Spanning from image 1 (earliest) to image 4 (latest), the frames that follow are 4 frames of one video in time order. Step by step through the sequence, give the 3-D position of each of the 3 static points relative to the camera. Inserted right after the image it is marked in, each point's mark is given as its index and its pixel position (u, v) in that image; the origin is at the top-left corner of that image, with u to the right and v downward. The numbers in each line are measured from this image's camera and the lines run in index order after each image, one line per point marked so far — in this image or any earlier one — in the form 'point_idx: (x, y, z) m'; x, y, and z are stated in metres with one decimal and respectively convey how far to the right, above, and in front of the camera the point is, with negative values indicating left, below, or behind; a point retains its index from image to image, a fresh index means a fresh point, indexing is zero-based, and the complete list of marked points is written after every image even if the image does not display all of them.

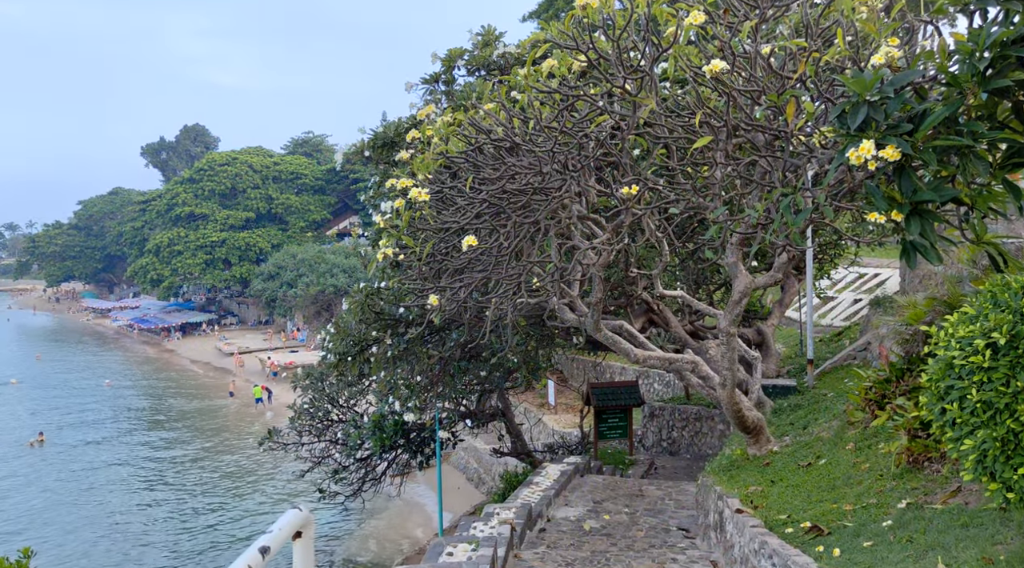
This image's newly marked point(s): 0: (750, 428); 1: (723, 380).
0: (+2.7, -1.7, +8.8) m
1: (+2.4, -1.1, +8.6) m
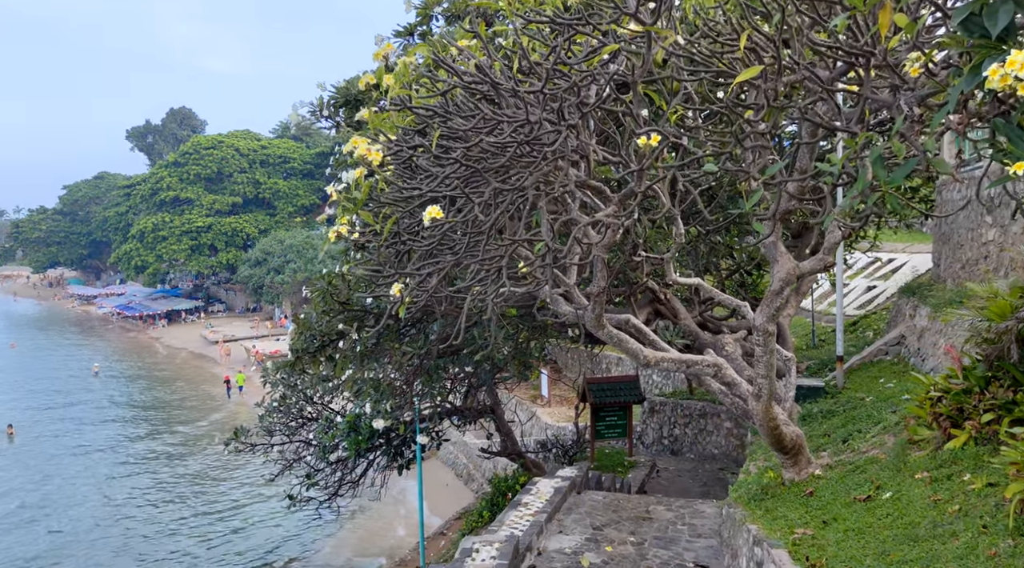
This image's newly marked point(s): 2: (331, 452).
0: (+2.6, -1.5, +7.2) m
1: (+2.2, -1.0, +6.9) m
2: (-3.5, -3.3, +14.9) m
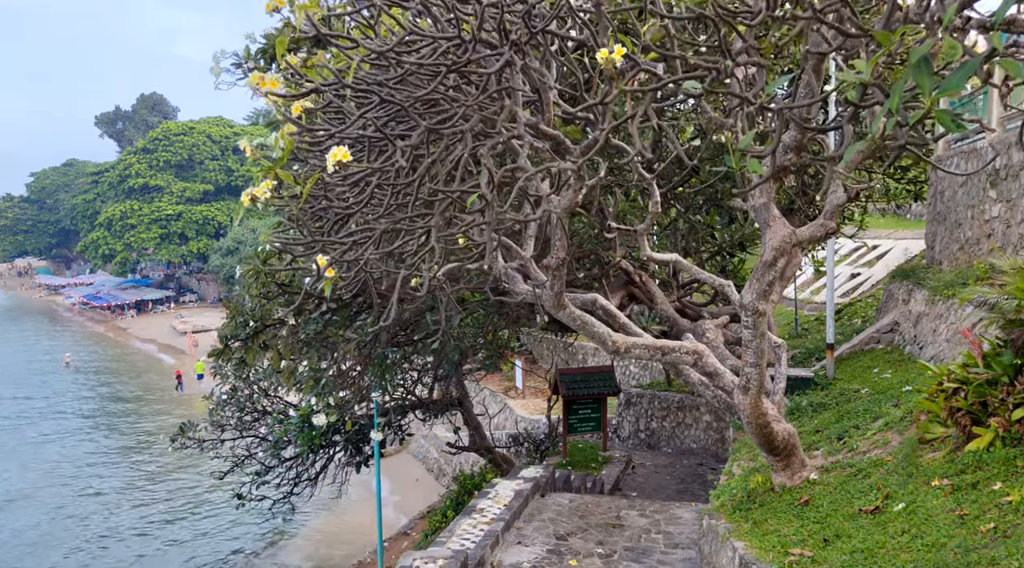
0: (+2.1, -1.3, +6.1) m
1: (+1.8, -0.7, +5.9) m
2: (-4.2, -3.0, +13.7) m
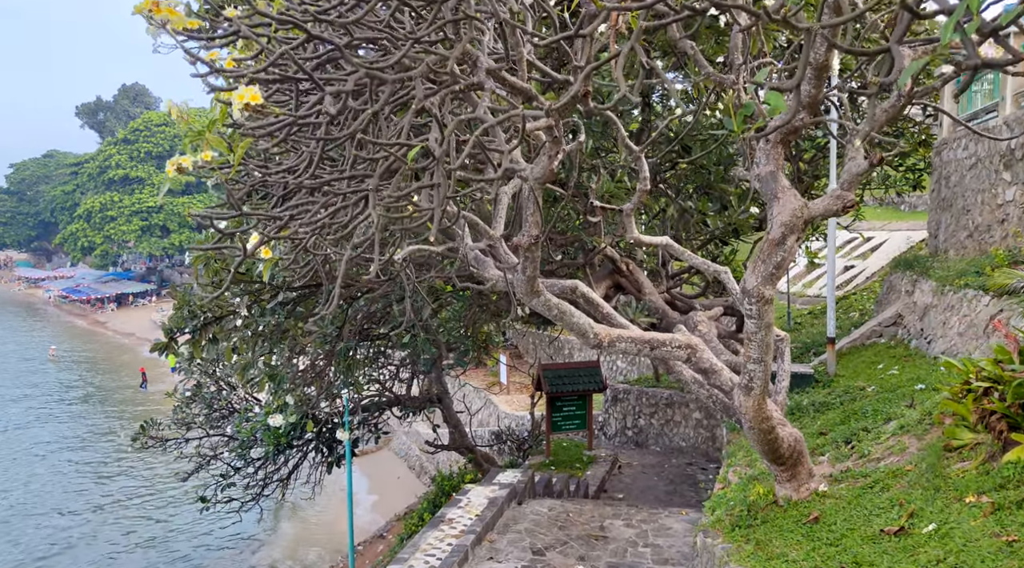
0: (+1.9, -1.2, +5.4) m
1: (+1.5, -0.6, +5.1) m
2: (-4.5, -2.8, +12.8) m
